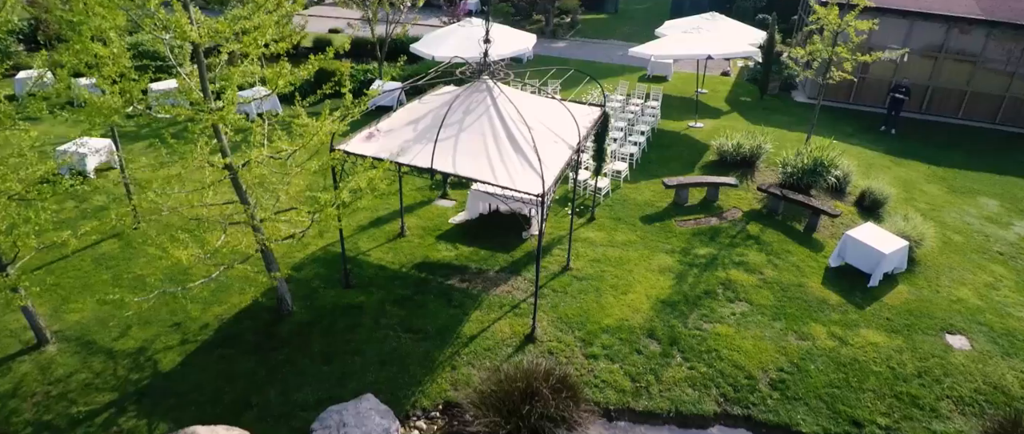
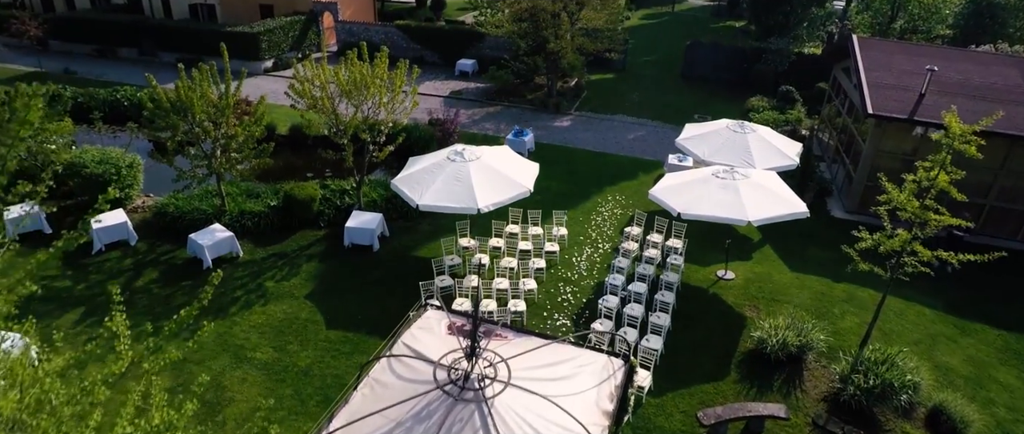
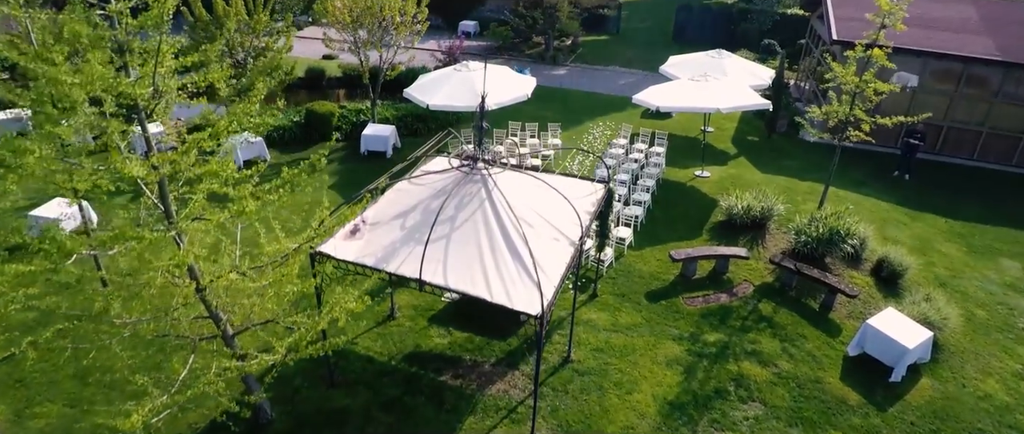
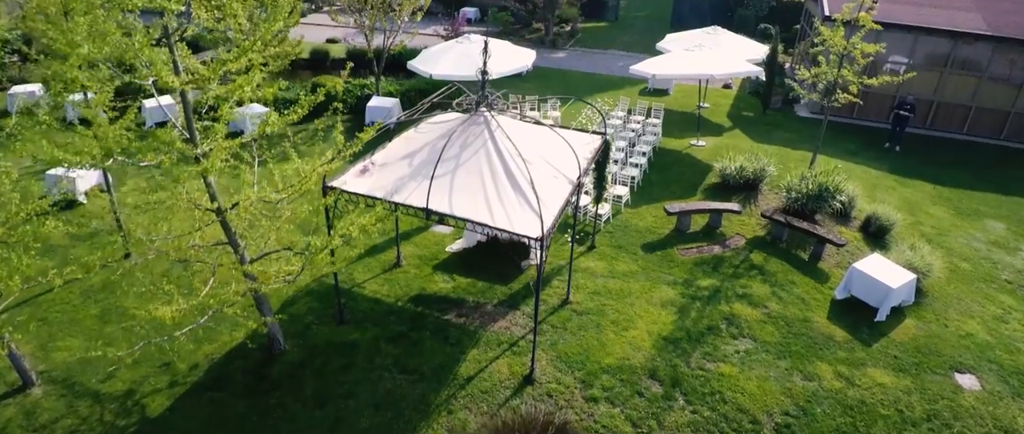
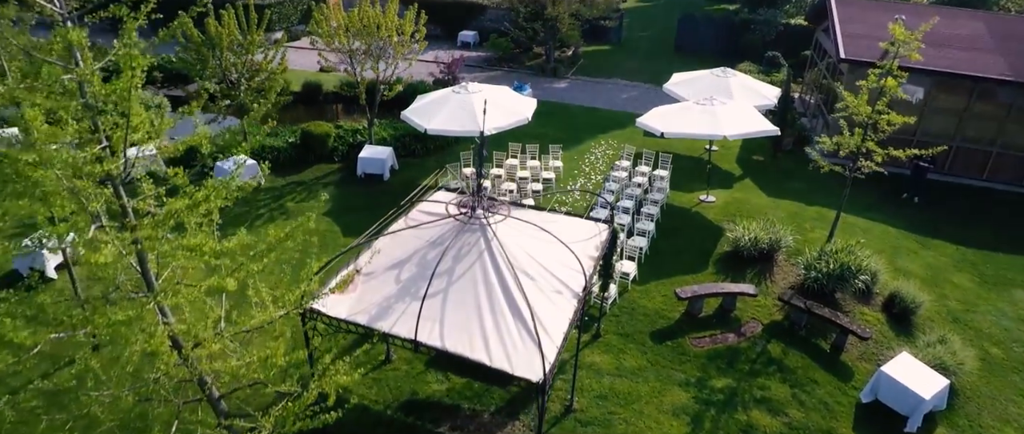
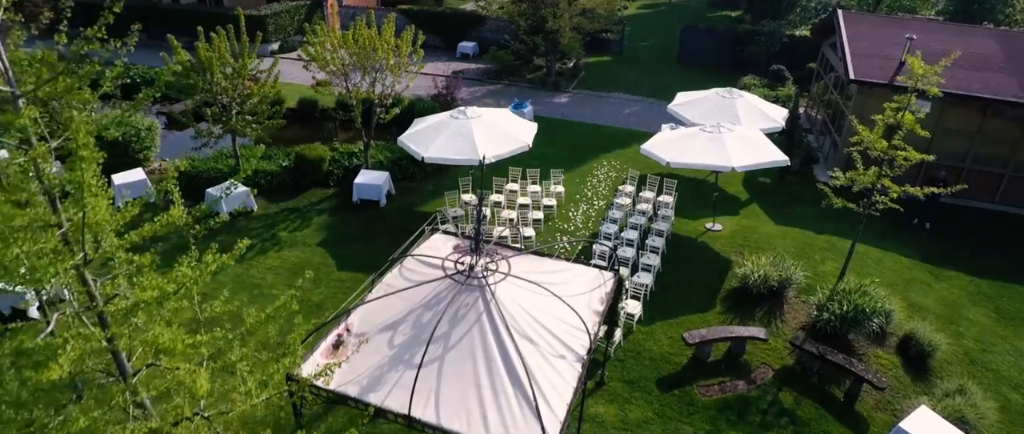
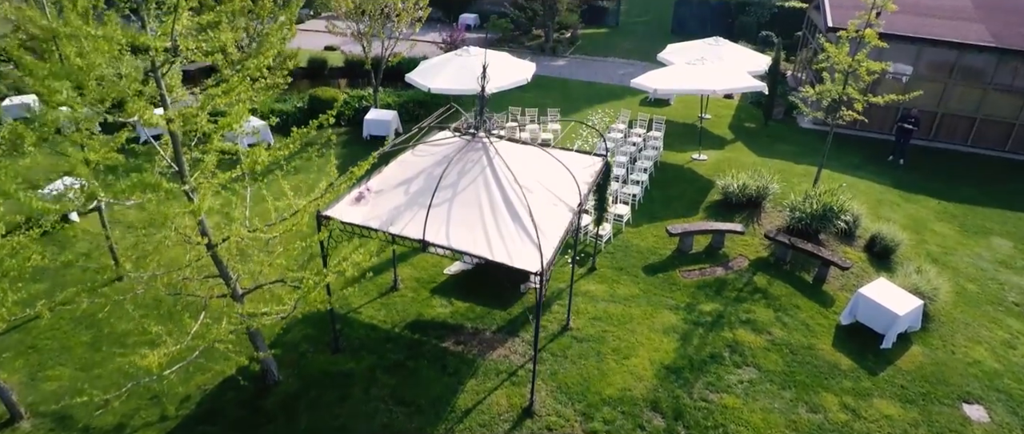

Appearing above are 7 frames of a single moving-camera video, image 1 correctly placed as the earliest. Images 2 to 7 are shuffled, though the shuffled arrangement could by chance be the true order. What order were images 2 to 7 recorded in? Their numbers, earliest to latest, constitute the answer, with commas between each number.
4, 7, 3, 5, 6, 2
